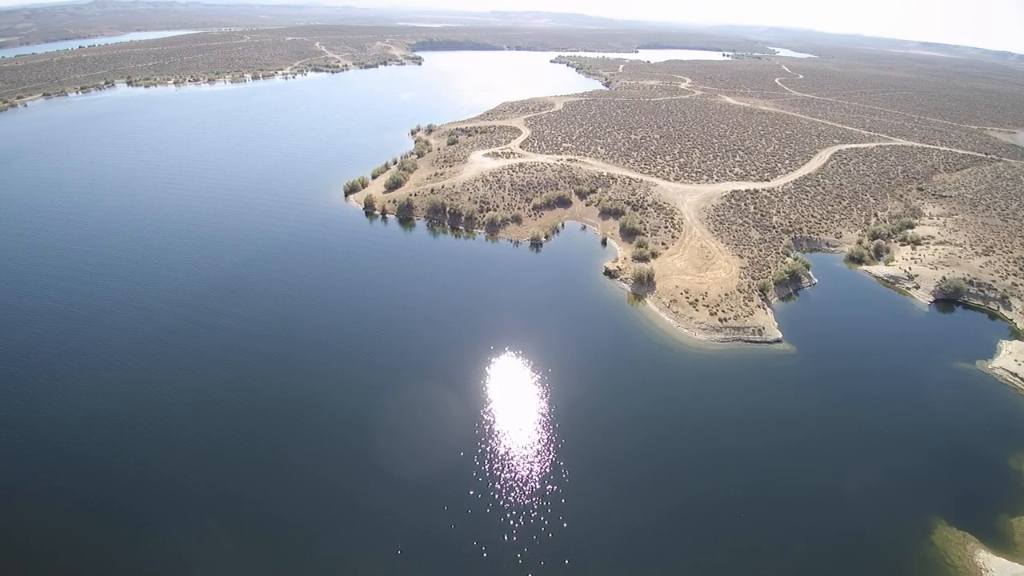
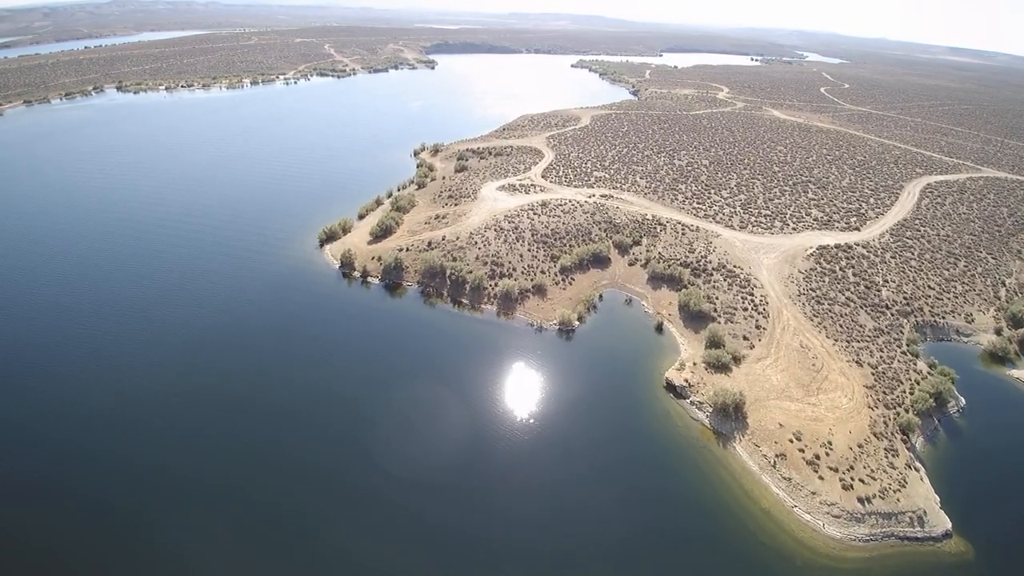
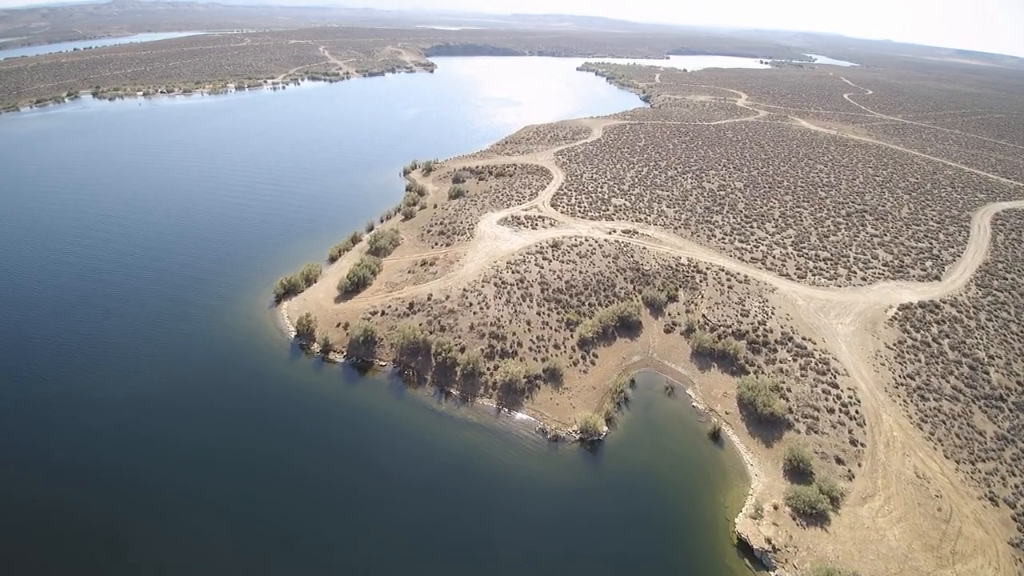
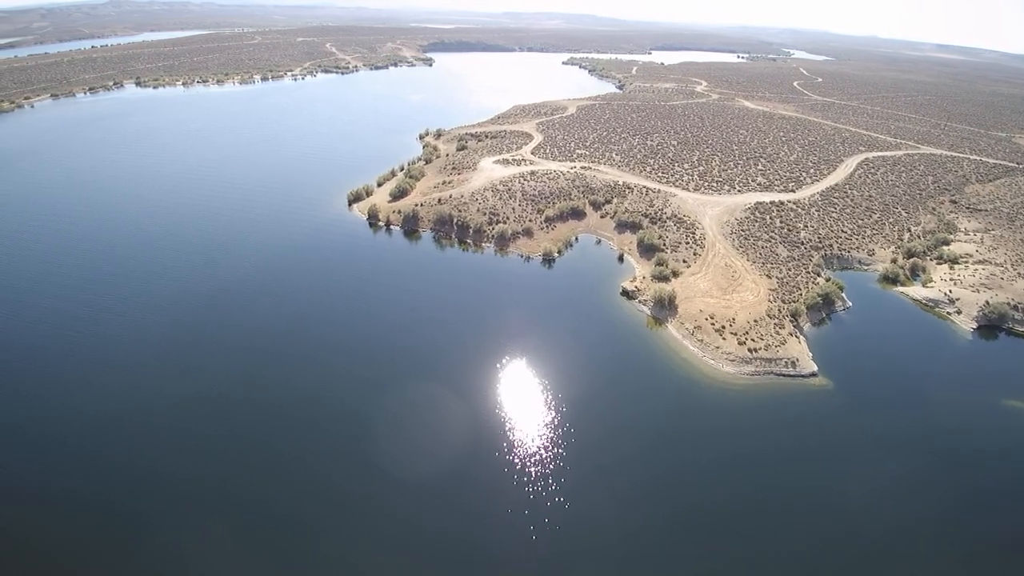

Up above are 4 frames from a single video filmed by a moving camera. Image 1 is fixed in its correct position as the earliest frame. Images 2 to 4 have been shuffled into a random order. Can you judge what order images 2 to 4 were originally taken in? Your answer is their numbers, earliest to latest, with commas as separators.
4, 2, 3
